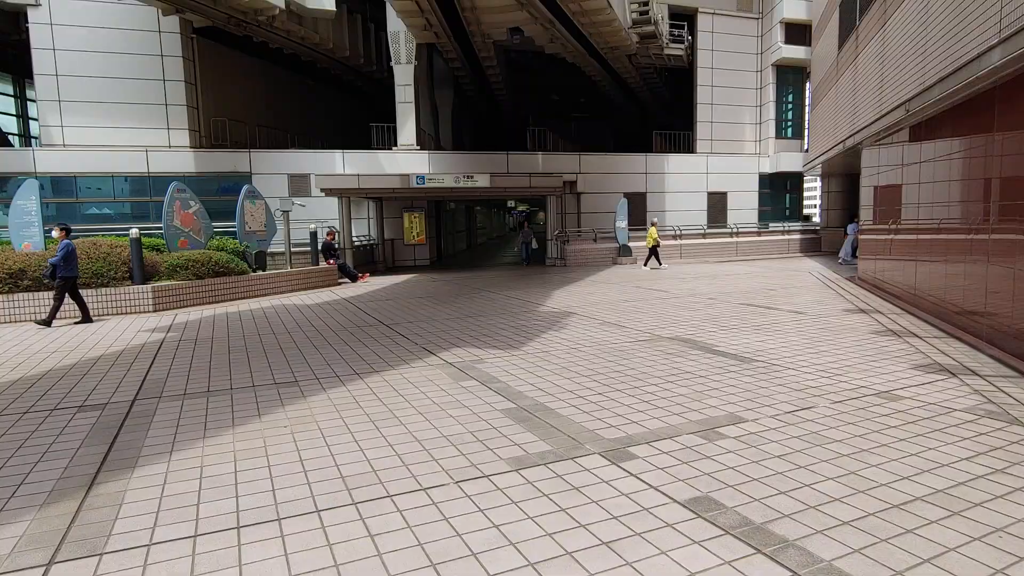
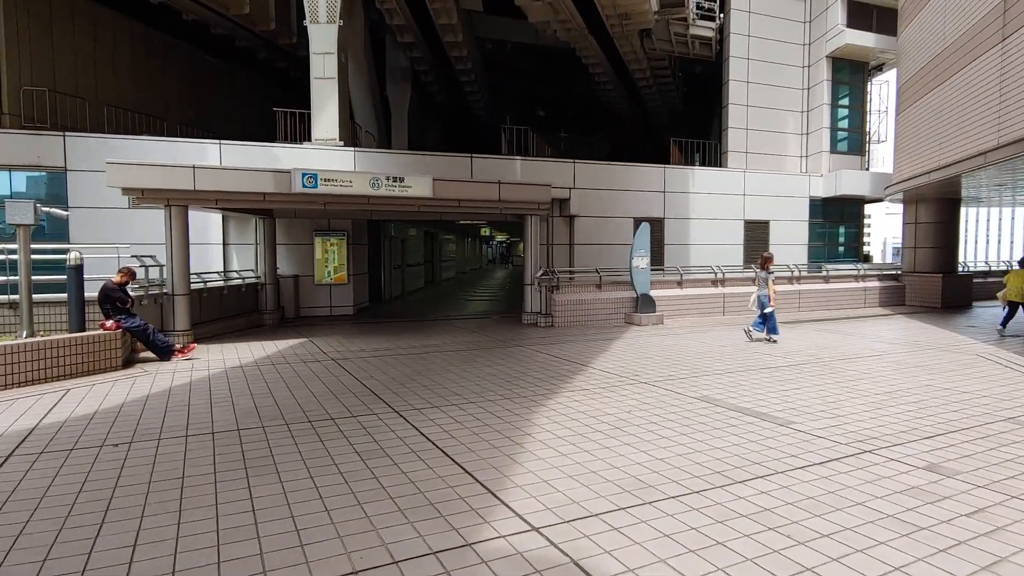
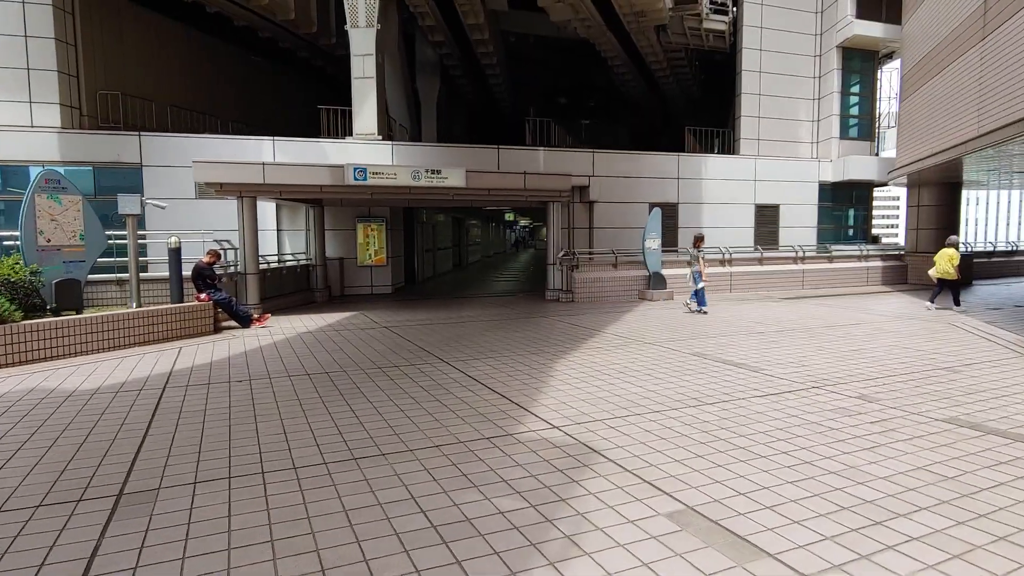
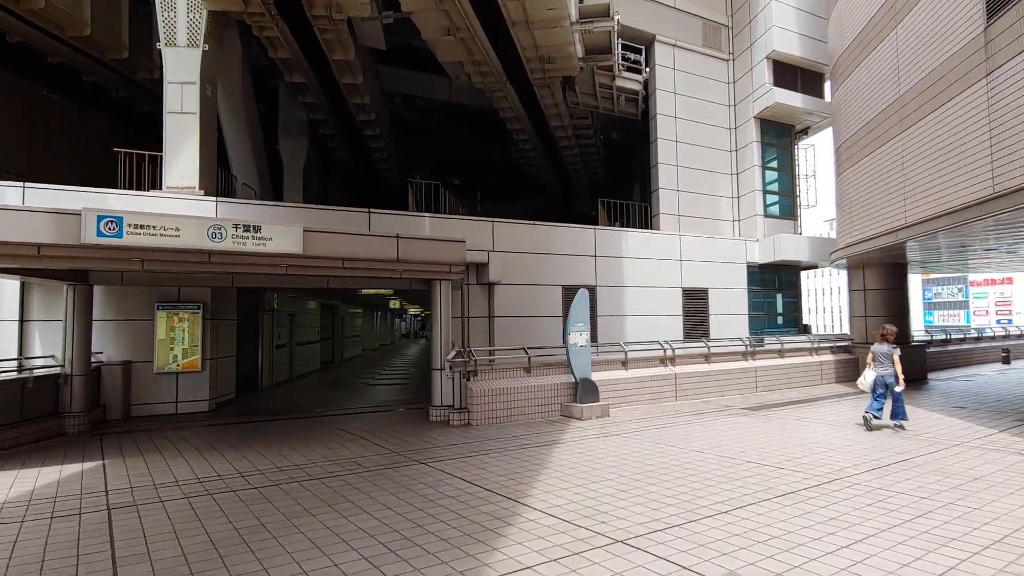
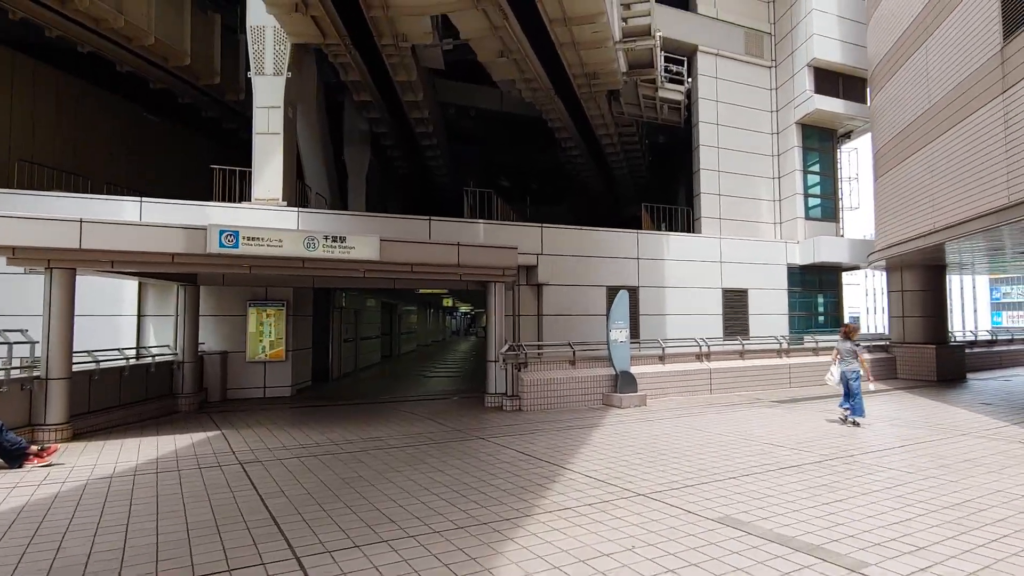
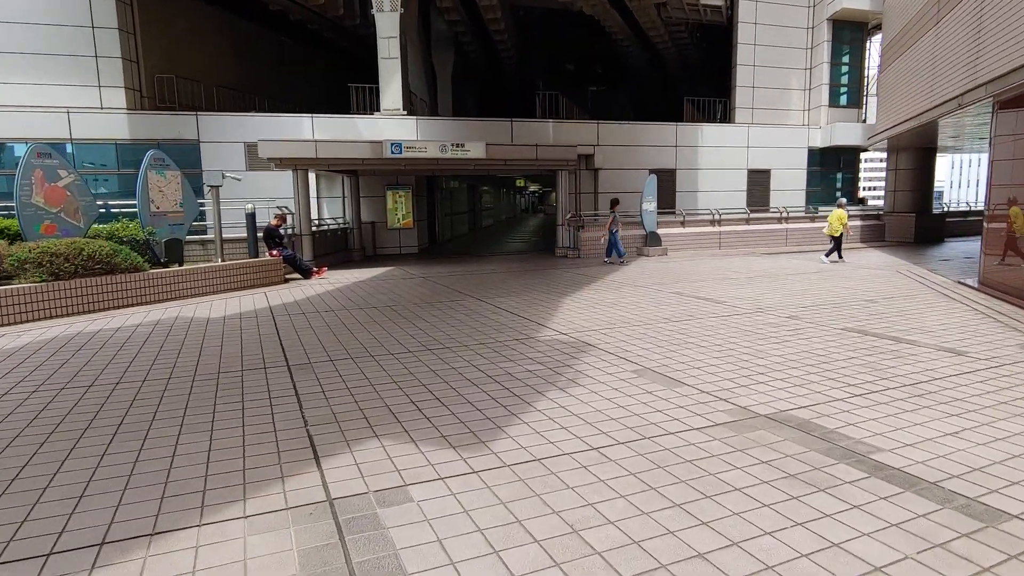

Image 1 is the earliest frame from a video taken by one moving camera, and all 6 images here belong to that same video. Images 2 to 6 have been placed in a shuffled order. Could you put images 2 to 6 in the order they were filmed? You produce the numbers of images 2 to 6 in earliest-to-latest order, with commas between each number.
6, 3, 2, 5, 4
